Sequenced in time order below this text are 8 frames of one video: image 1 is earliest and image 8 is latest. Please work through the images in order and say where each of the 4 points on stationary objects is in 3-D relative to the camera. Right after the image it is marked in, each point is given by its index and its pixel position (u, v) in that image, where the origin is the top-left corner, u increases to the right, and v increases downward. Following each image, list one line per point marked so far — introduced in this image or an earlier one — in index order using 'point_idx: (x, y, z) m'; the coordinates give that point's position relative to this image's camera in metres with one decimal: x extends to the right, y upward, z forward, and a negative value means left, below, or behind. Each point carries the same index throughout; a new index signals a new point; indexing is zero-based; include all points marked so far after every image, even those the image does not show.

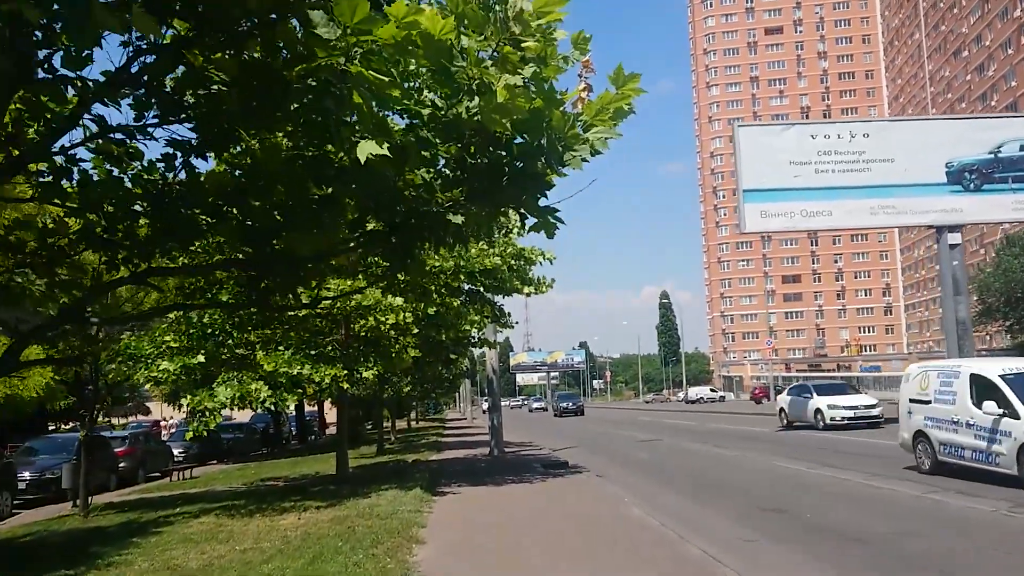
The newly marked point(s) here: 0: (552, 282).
0: (+0.8, +0.2, +16.9) m
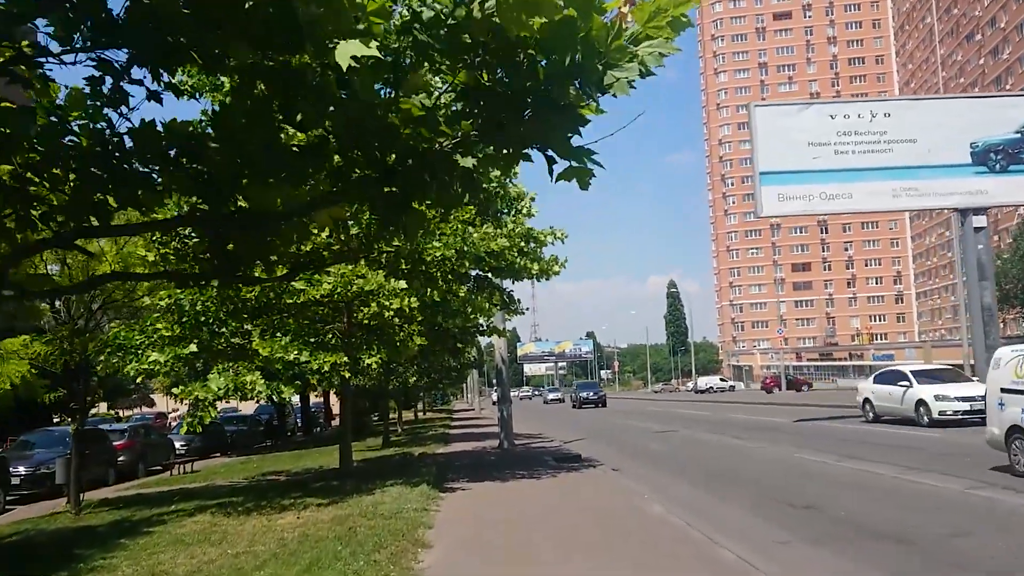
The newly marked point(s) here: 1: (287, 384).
0: (+0.9, +0.4, +16.0) m
1: (-3.2, -1.4, +12.7) m
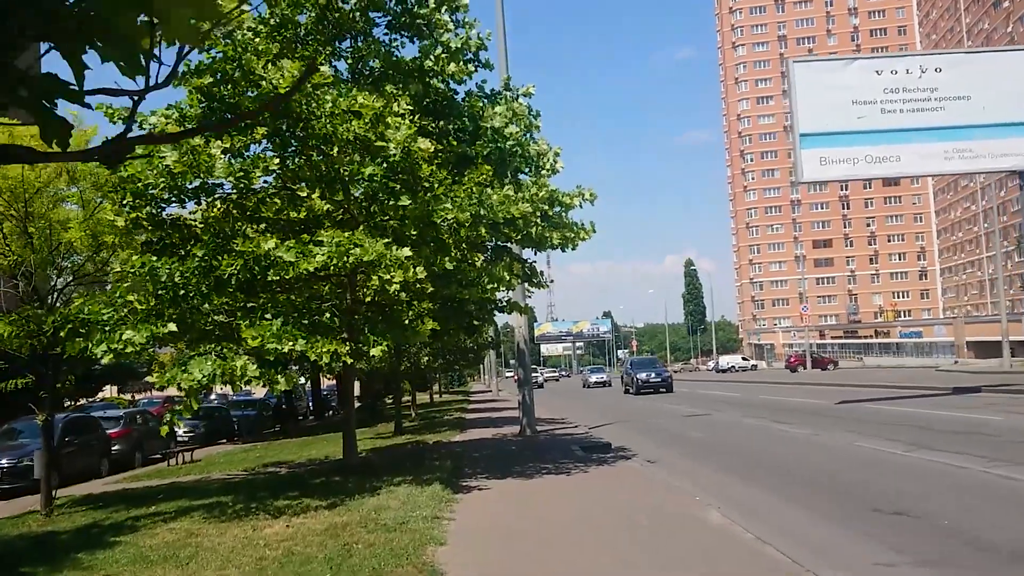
0: (+1.3, +0.9, +14.1) m
1: (-2.9, -1.0, +10.9) m
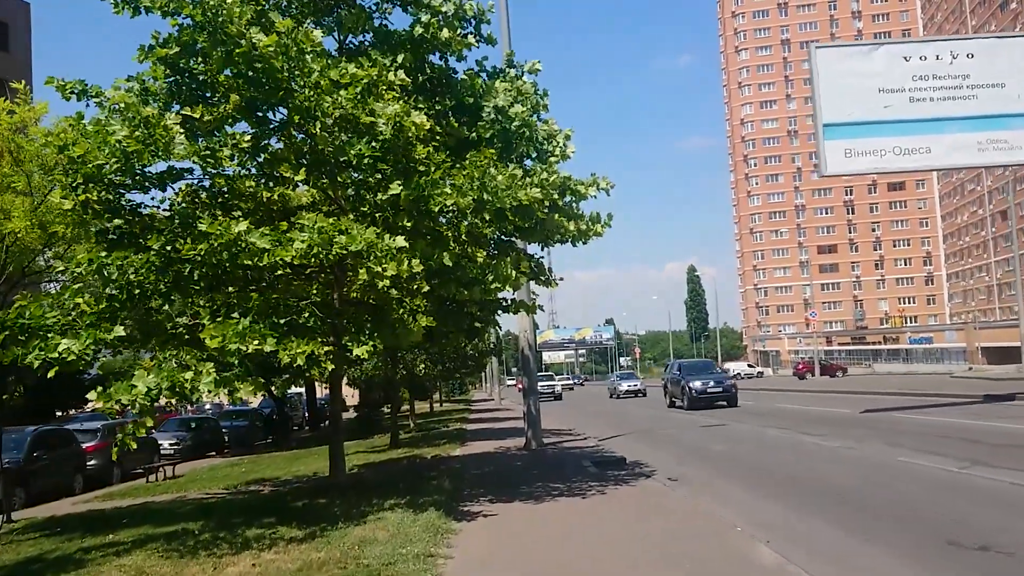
0: (+1.4, +1.0, +12.6) m
1: (-2.8, -1.0, +9.3) m
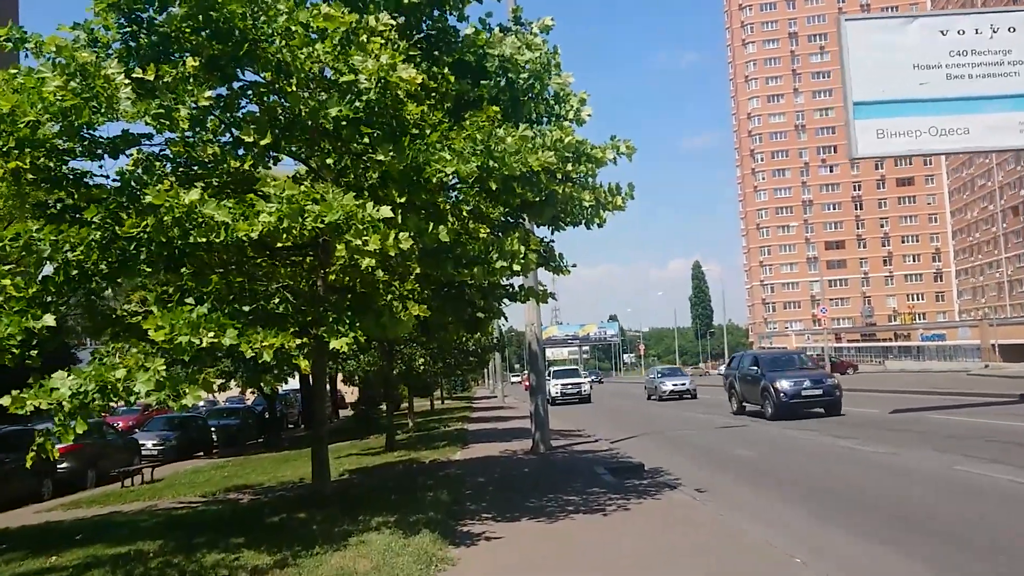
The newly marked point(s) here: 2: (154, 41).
0: (+1.5, +1.2, +11.0) m
1: (-2.7, -0.8, +7.7) m
2: (-3.8, +2.6, +9.6) m
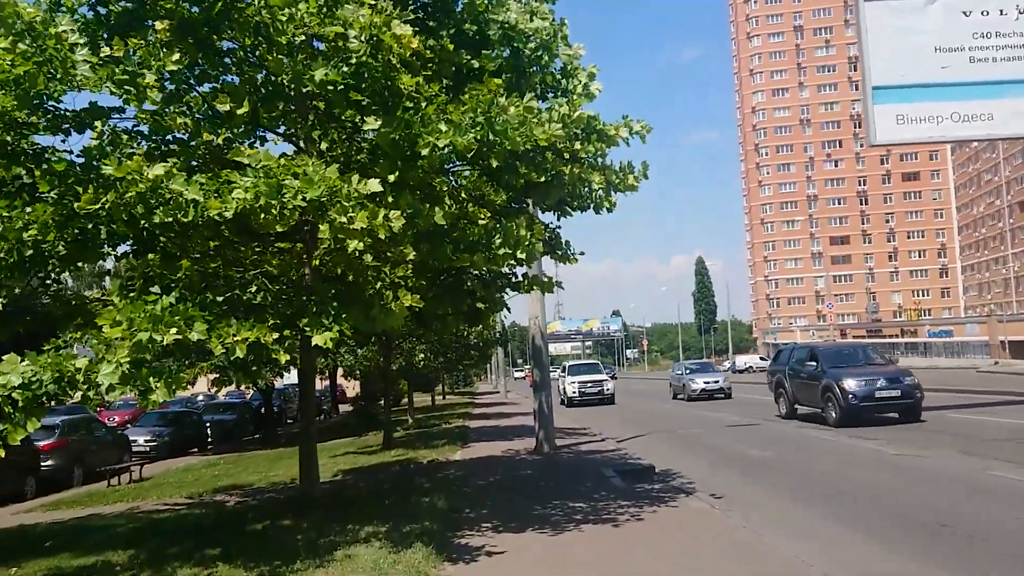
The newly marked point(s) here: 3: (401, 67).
0: (+1.5, +1.3, +10.2) m
1: (-2.7, -0.7, +6.9) m
2: (-3.8, +2.8, +8.7) m
3: (-1.0, +2.0, +8.2) m
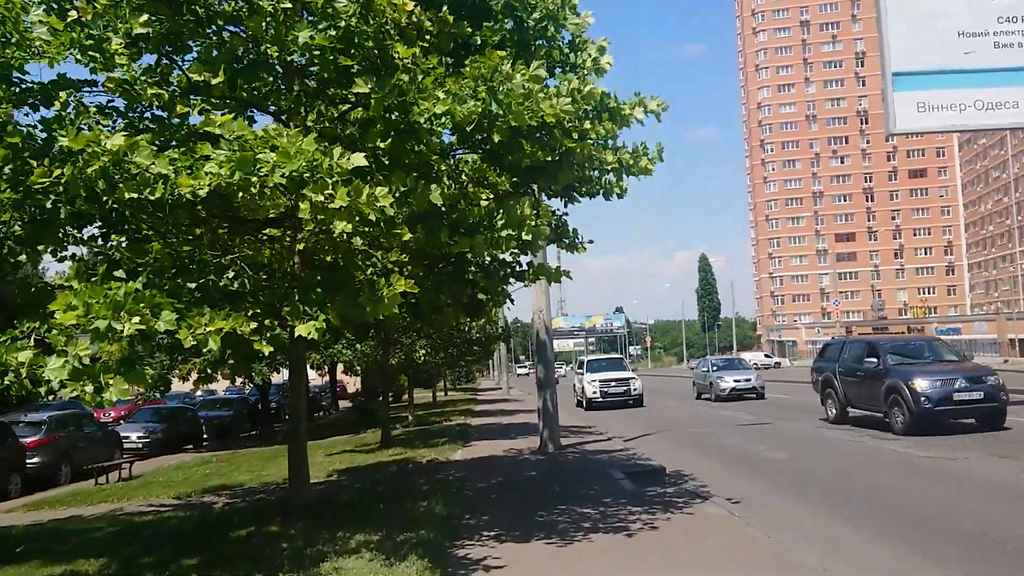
0: (+1.6, +1.4, +9.4) m
1: (-2.7, -0.6, +6.2) m
2: (-3.8, +2.9, +8.0) m
3: (-1.0, +2.1, +7.5) m
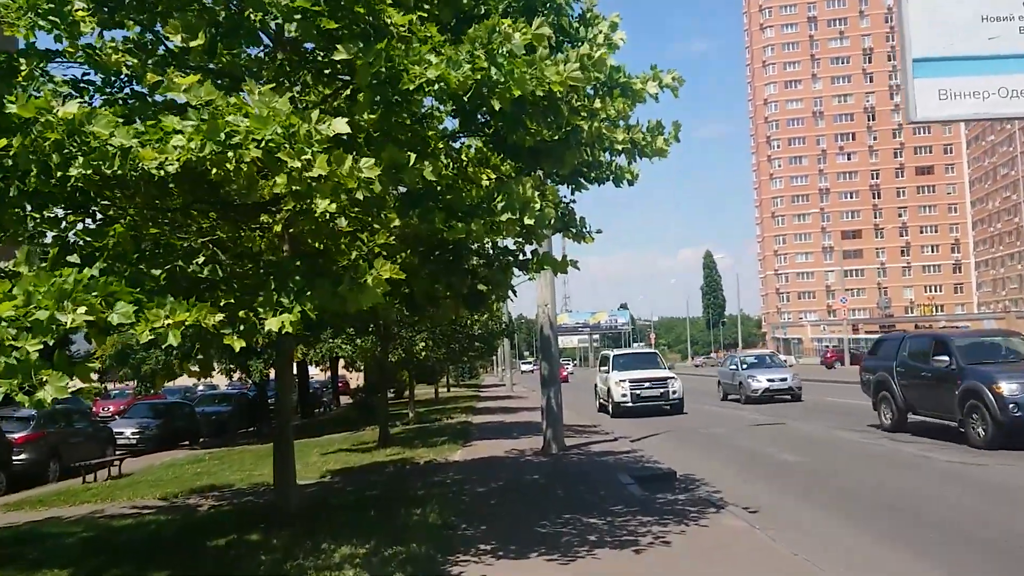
0: (+1.6, +1.5, +8.7) m
1: (-2.7, -0.5, +5.5) m
2: (-3.7, +3.0, +7.3) m
3: (-1.0, +2.2, +6.8) m
